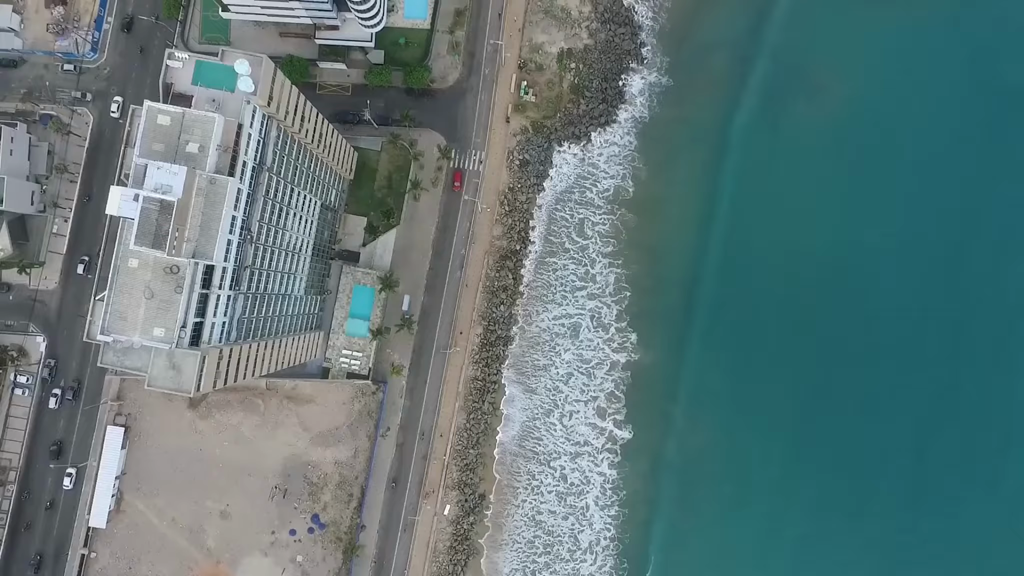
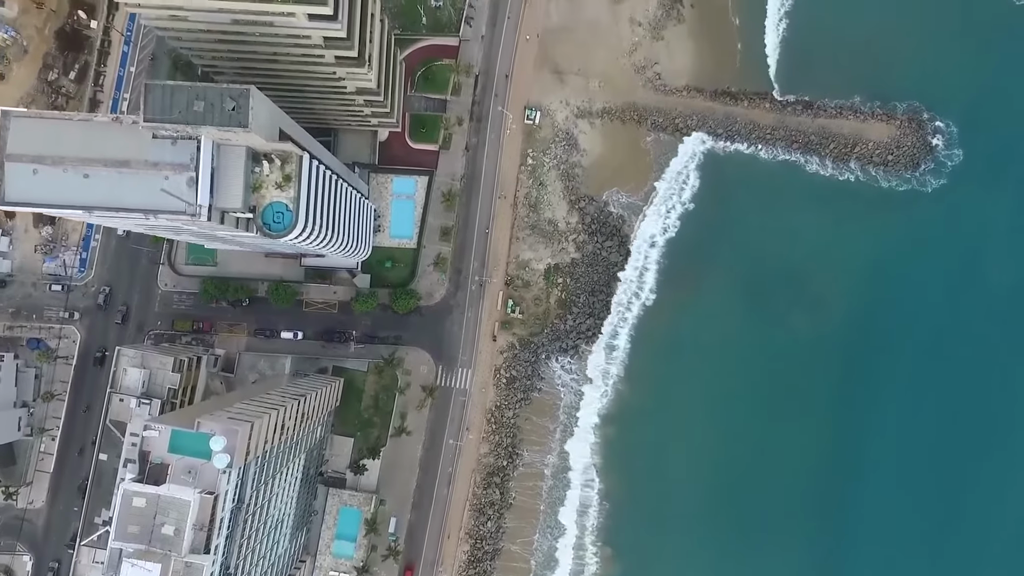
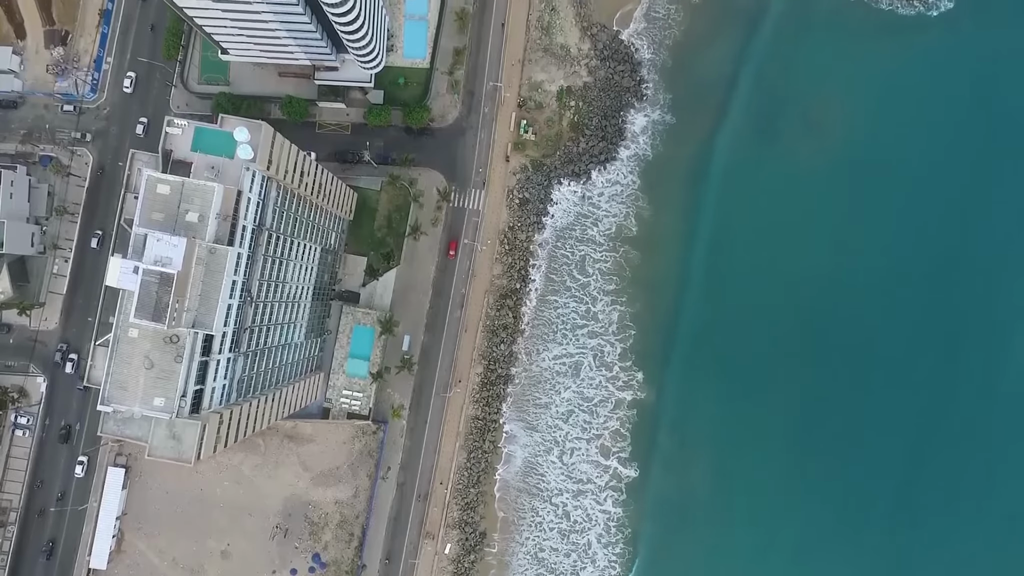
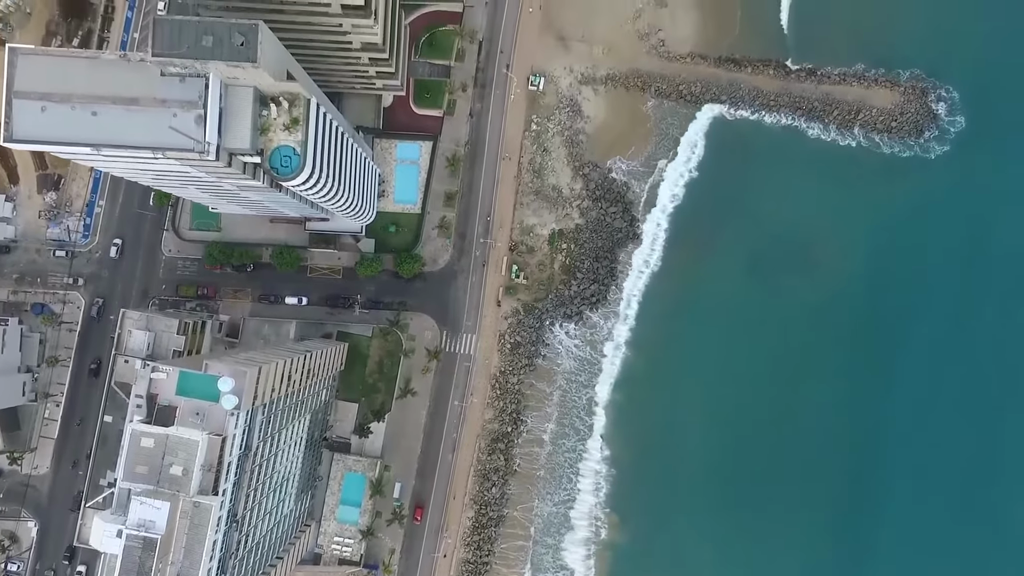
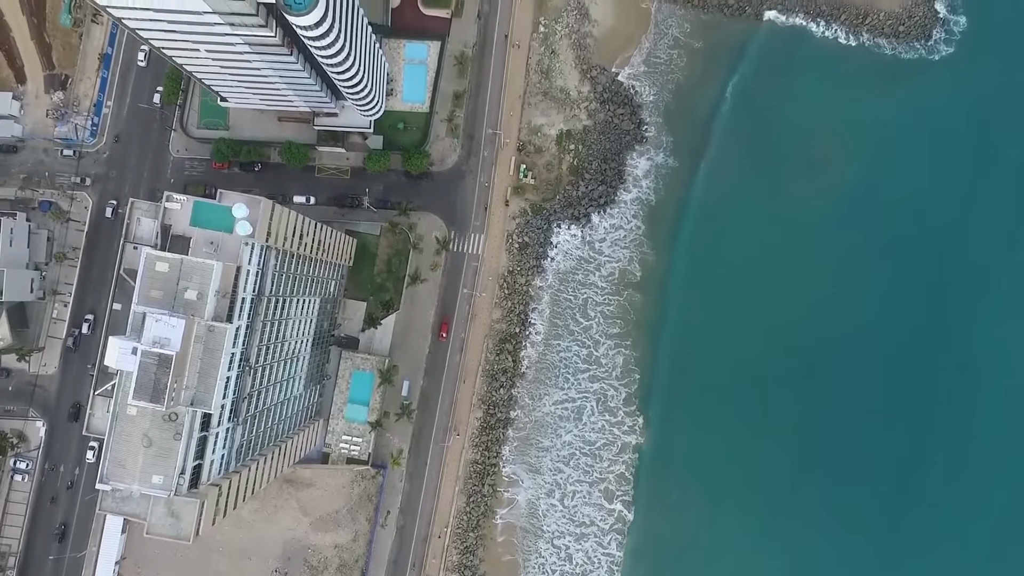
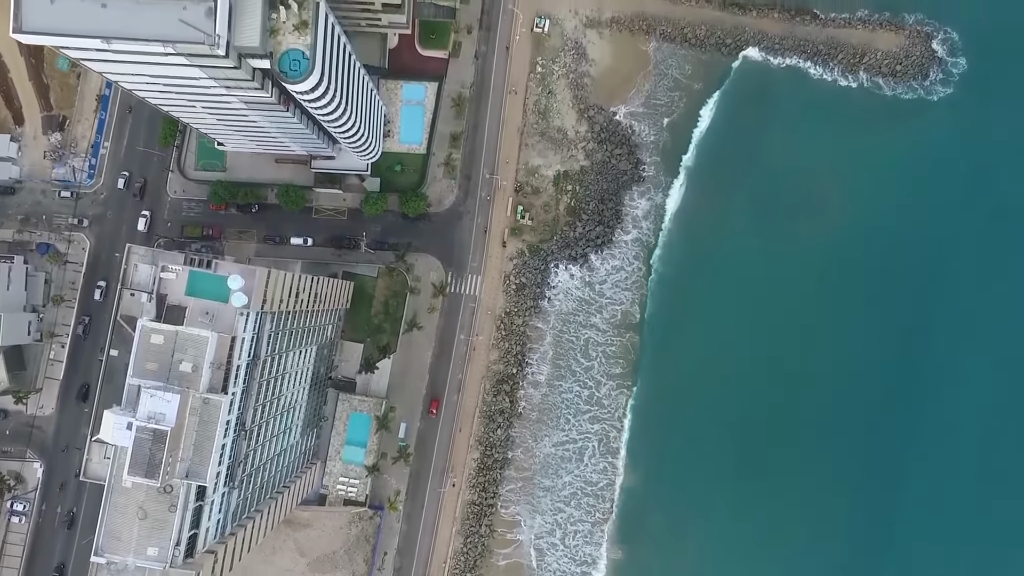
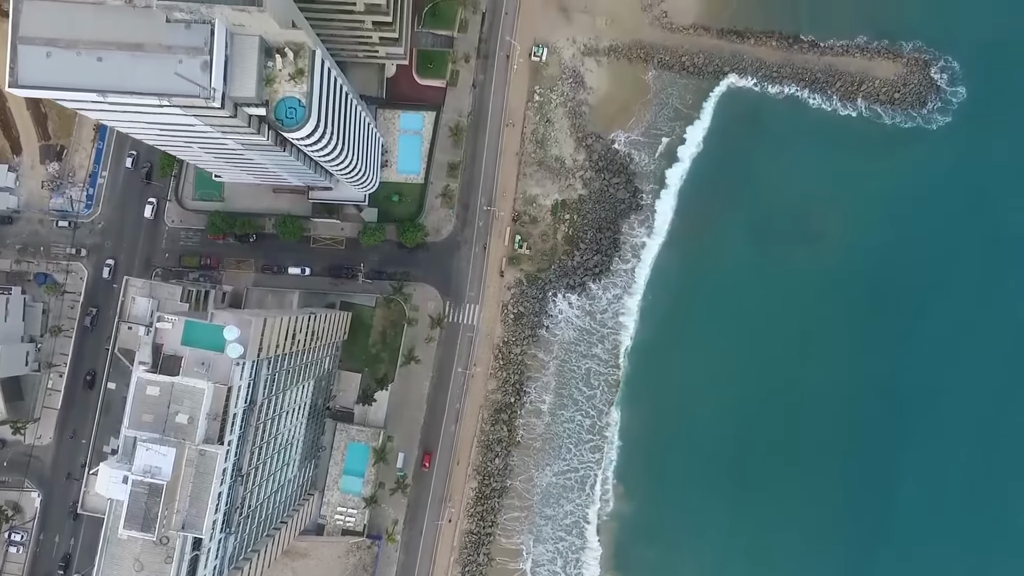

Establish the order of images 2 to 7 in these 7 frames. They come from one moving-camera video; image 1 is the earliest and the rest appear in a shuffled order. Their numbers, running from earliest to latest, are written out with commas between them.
3, 5, 6, 7, 4, 2
